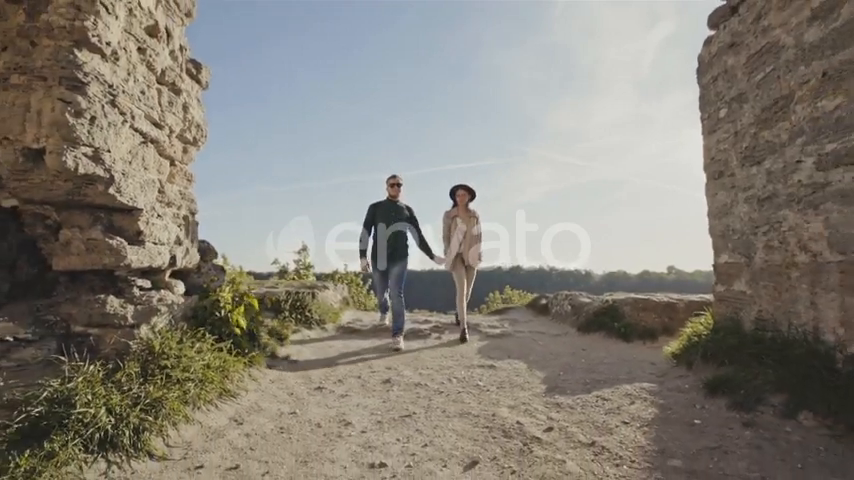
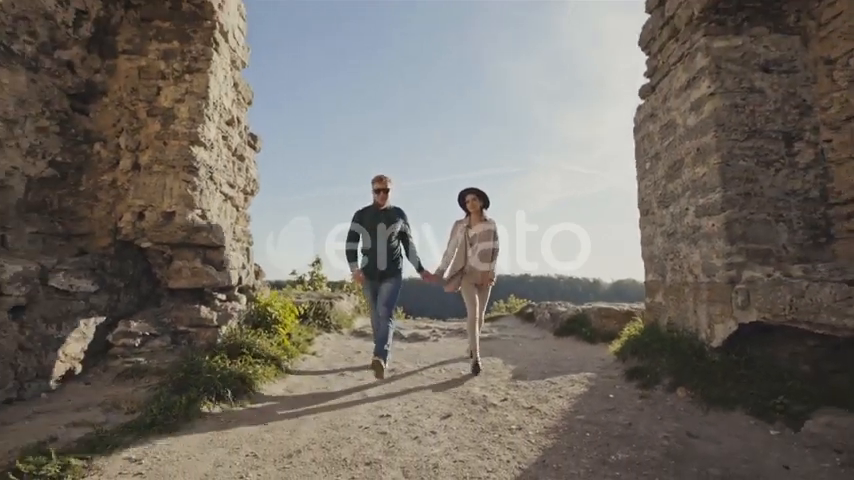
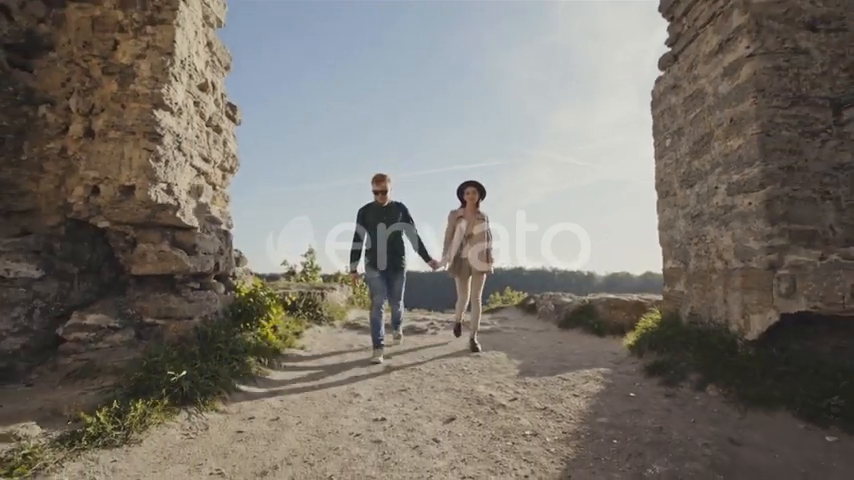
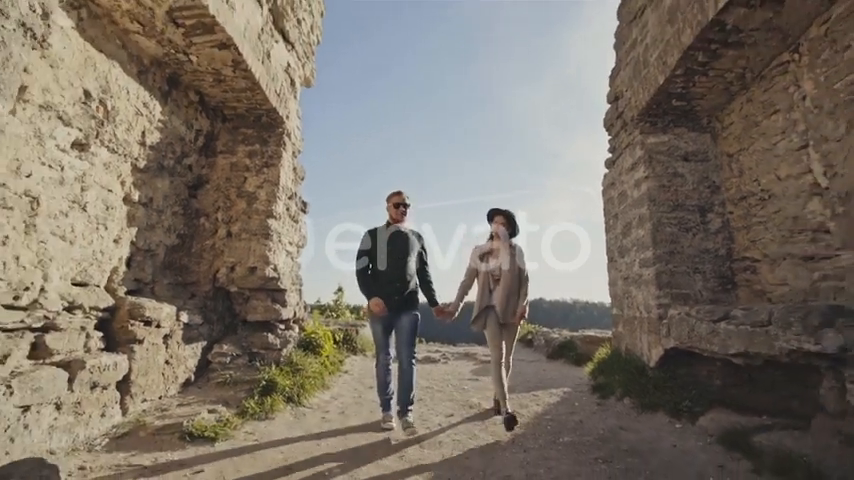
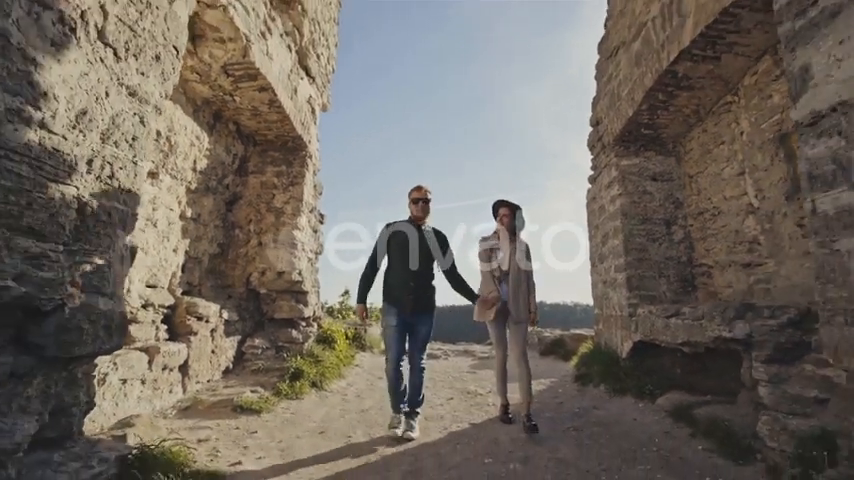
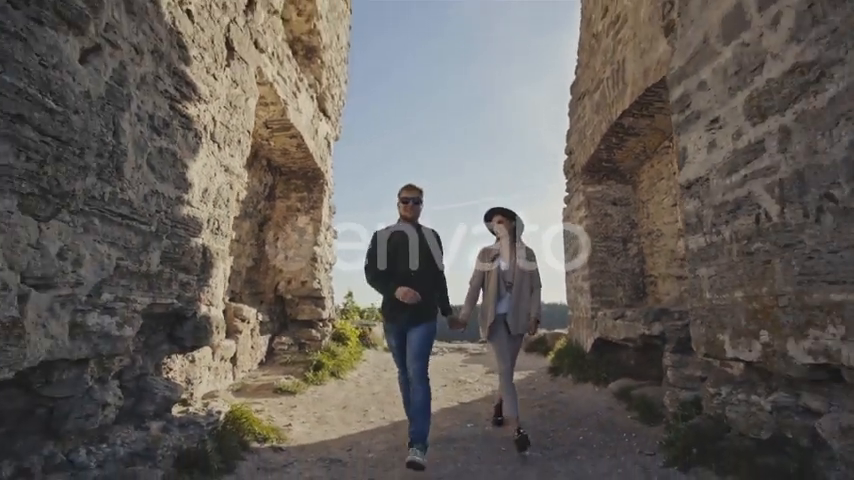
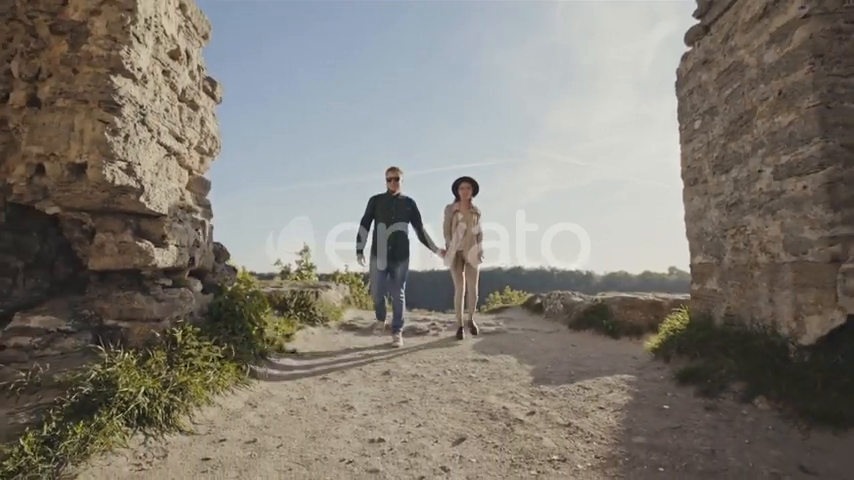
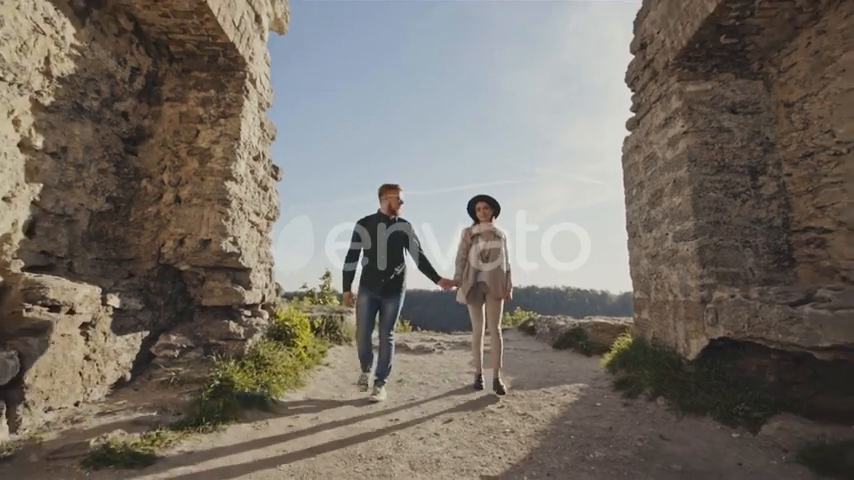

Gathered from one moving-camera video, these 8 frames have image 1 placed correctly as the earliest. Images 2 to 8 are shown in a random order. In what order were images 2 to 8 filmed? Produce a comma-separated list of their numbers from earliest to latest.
7, 3, 2, 8, 4, 5, 6
